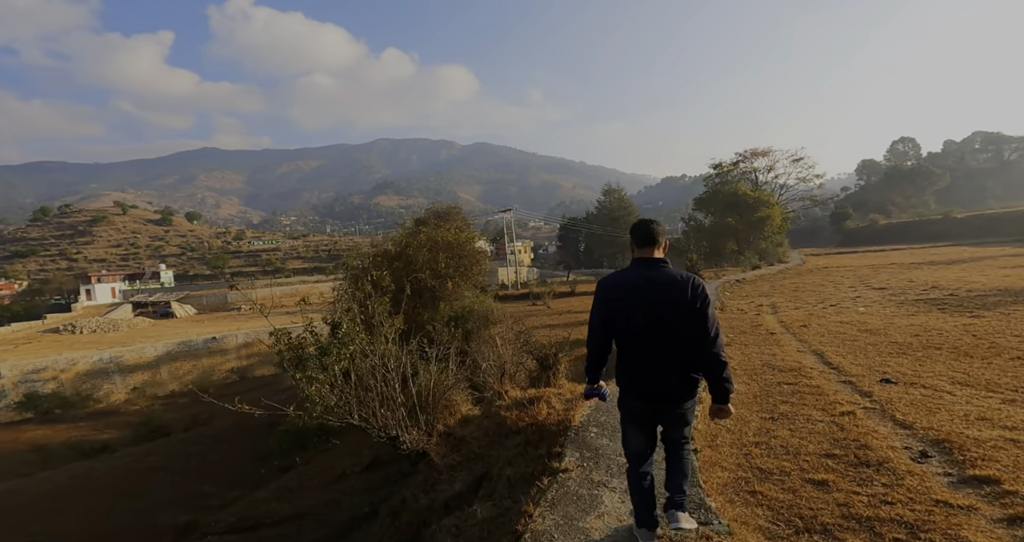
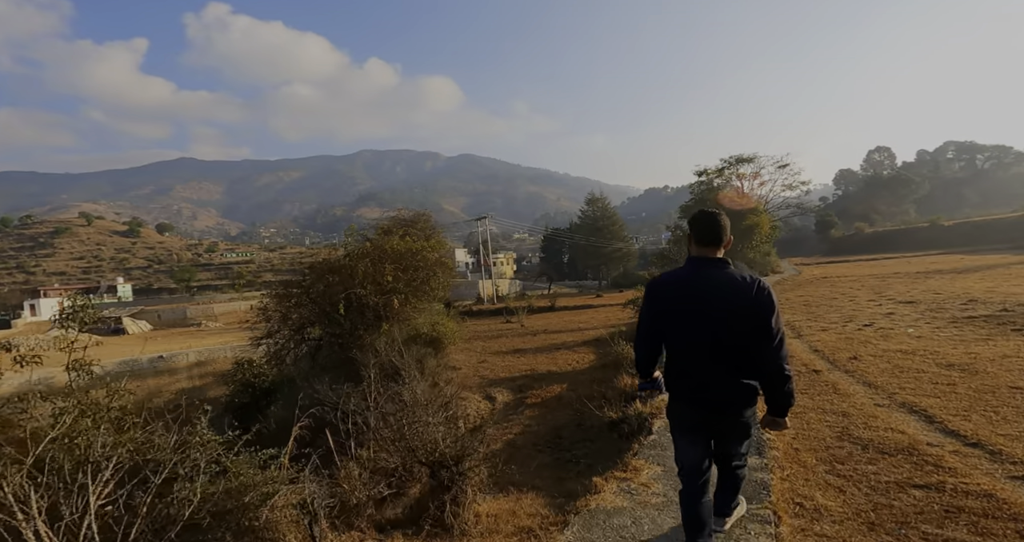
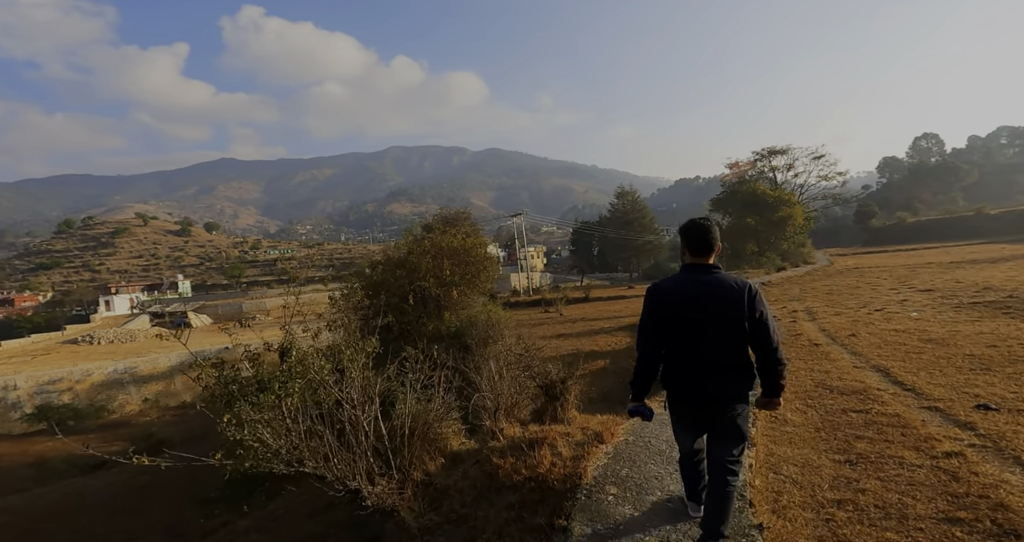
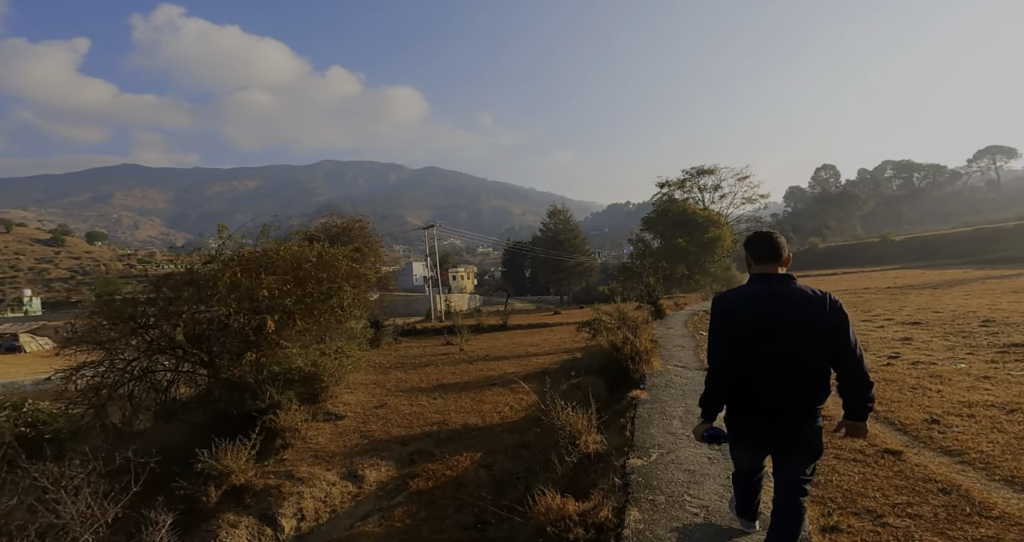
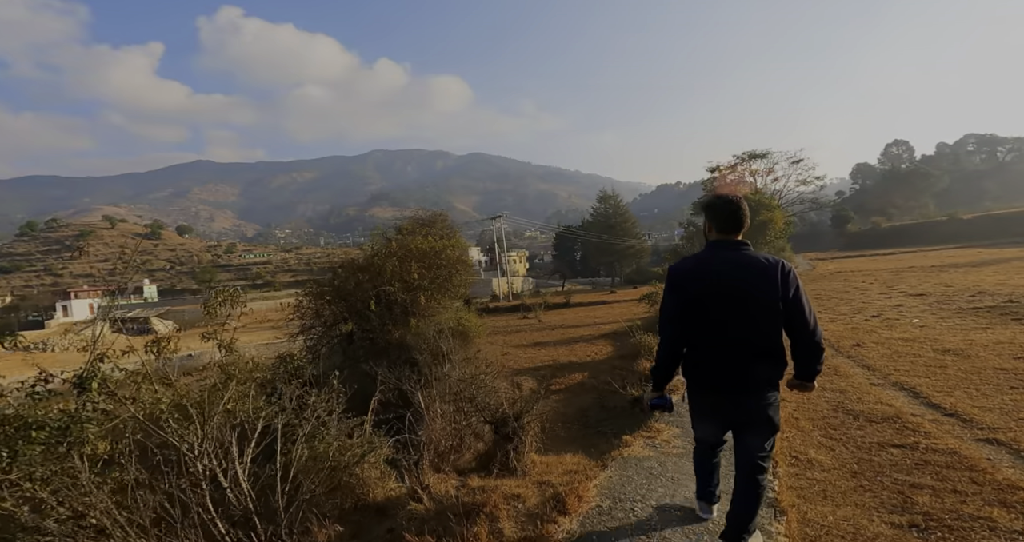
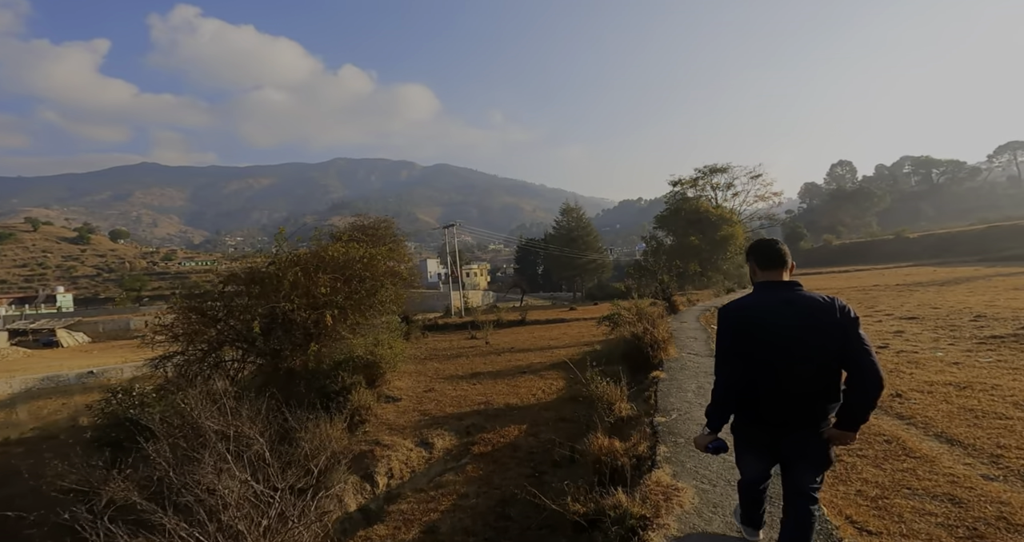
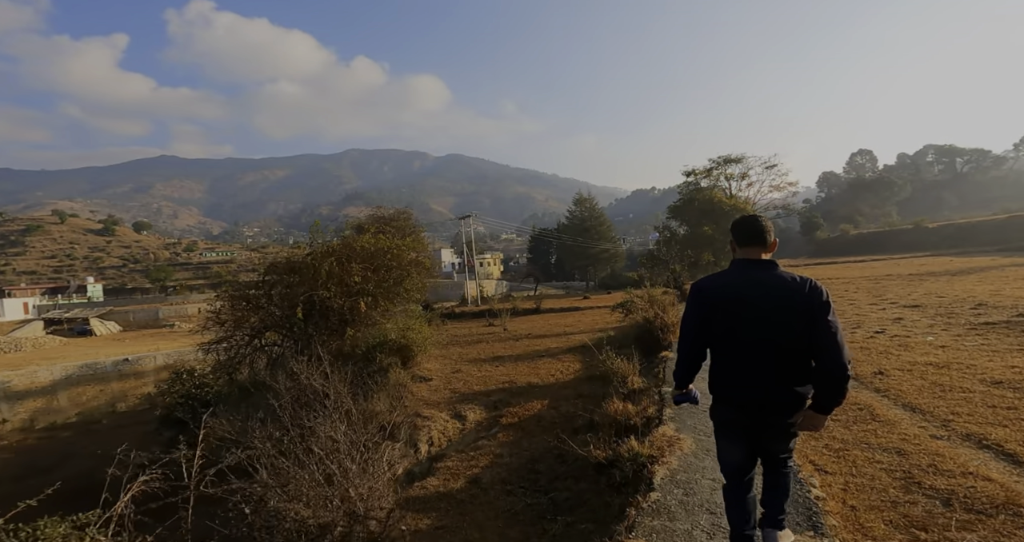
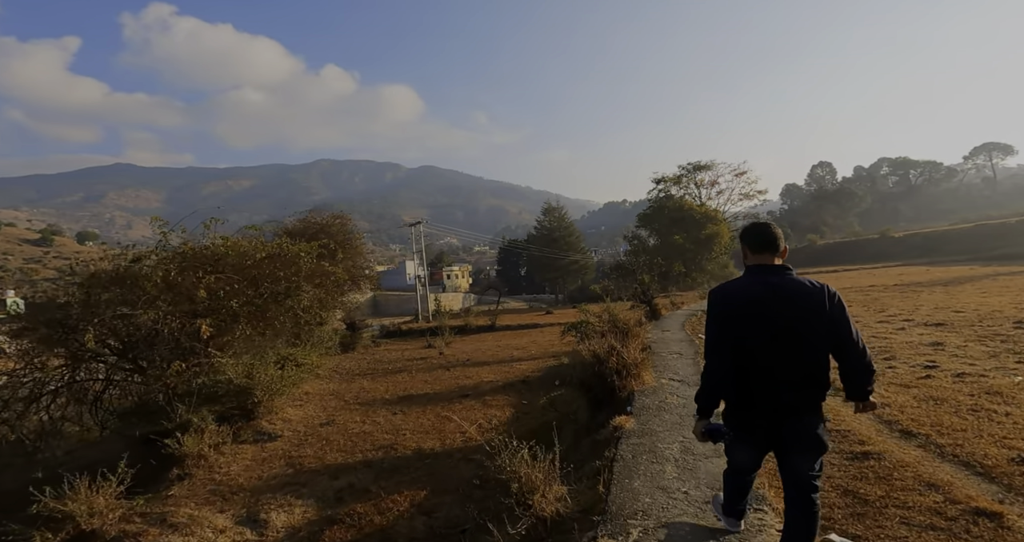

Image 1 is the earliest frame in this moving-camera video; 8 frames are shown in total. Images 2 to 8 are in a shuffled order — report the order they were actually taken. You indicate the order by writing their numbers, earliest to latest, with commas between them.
3, 5, 2, 7, 6, 4, 8
